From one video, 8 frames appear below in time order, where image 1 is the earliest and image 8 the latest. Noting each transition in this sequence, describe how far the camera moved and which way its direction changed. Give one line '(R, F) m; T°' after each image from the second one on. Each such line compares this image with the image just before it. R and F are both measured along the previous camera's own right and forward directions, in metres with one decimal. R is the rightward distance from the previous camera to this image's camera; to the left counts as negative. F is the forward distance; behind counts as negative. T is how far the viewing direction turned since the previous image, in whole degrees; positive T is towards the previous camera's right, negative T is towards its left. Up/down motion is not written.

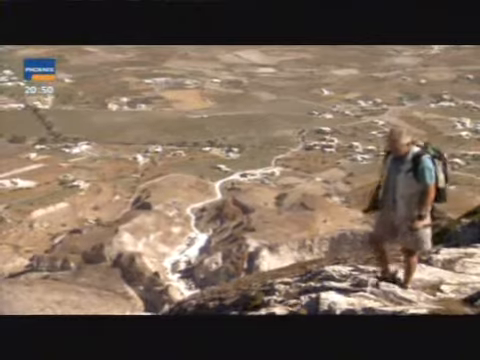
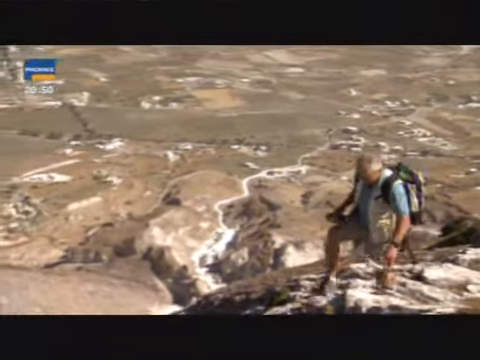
(-0.1, -0.2) m; -3°
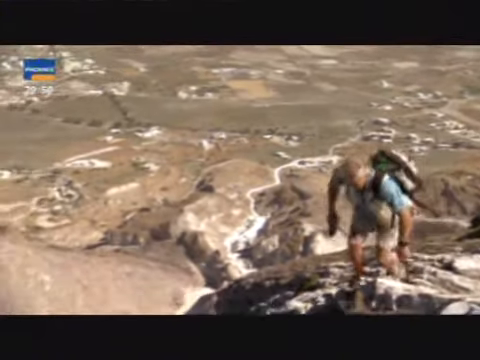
(-0.1, -0.2) m; -3°
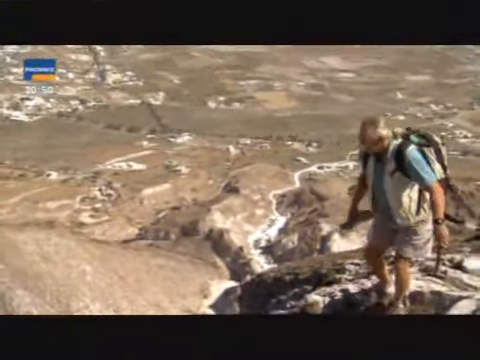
(-0.1, -0.7) m; -2°
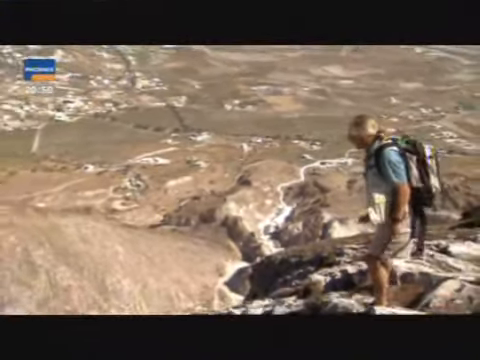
(-0.1, -1.1) m; -1°
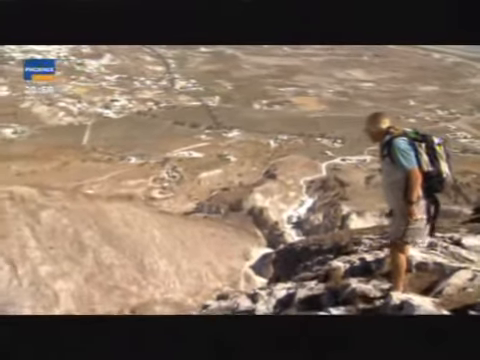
(+0.2, -0.9) m; -4°
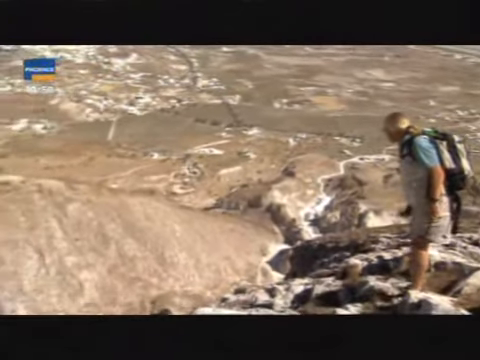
(+0.2, -0.2) m; -3°
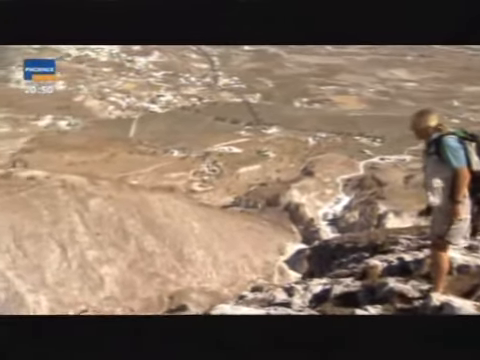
(+0.2, 0.0) m; -3°
